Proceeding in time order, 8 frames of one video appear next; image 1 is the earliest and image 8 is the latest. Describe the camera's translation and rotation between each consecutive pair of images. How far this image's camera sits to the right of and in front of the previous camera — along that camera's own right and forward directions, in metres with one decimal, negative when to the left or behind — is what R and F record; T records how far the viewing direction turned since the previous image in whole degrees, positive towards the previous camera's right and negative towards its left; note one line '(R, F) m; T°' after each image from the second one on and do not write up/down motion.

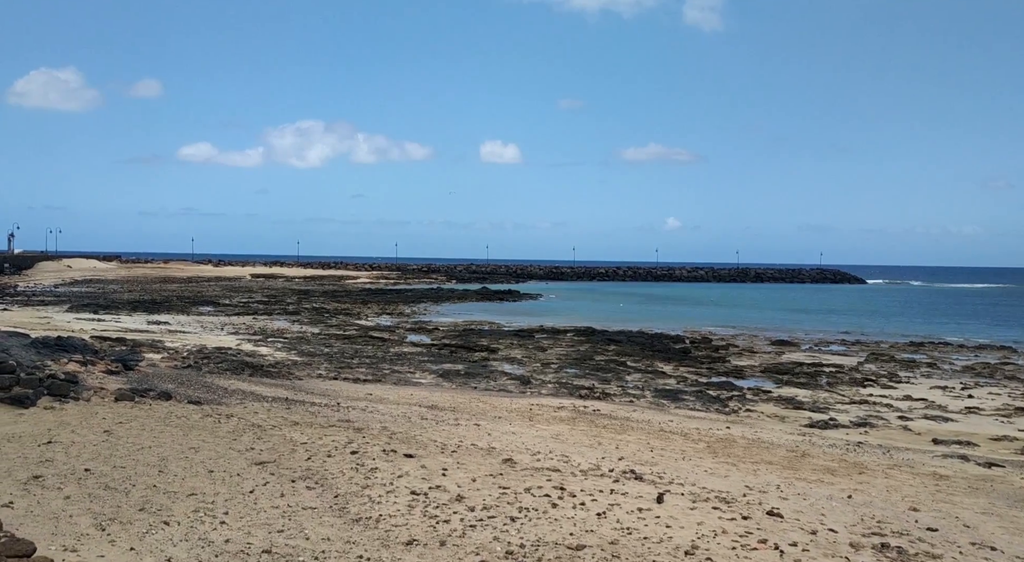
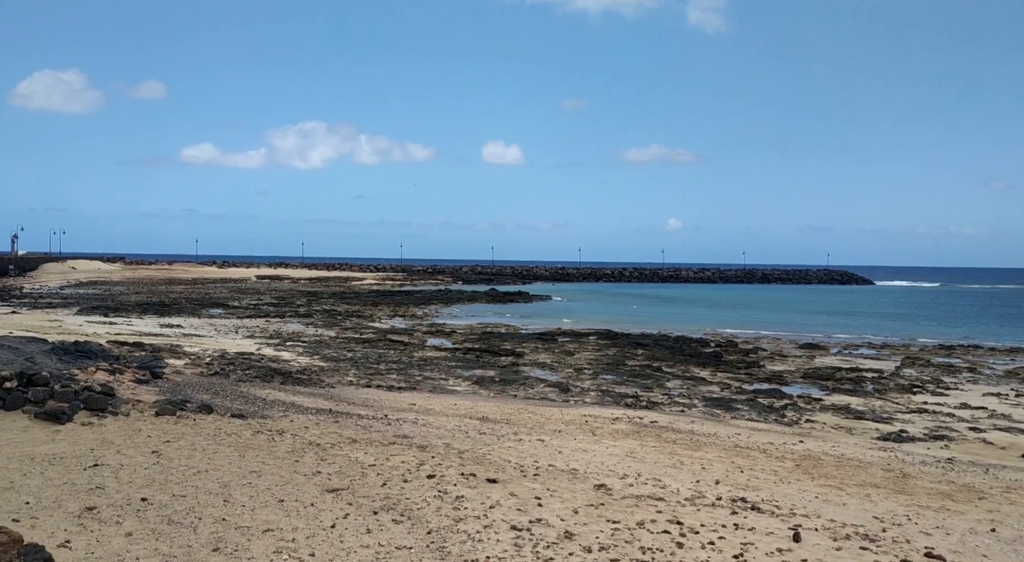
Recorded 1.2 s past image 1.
(-0.7, +0.6) m; 0°
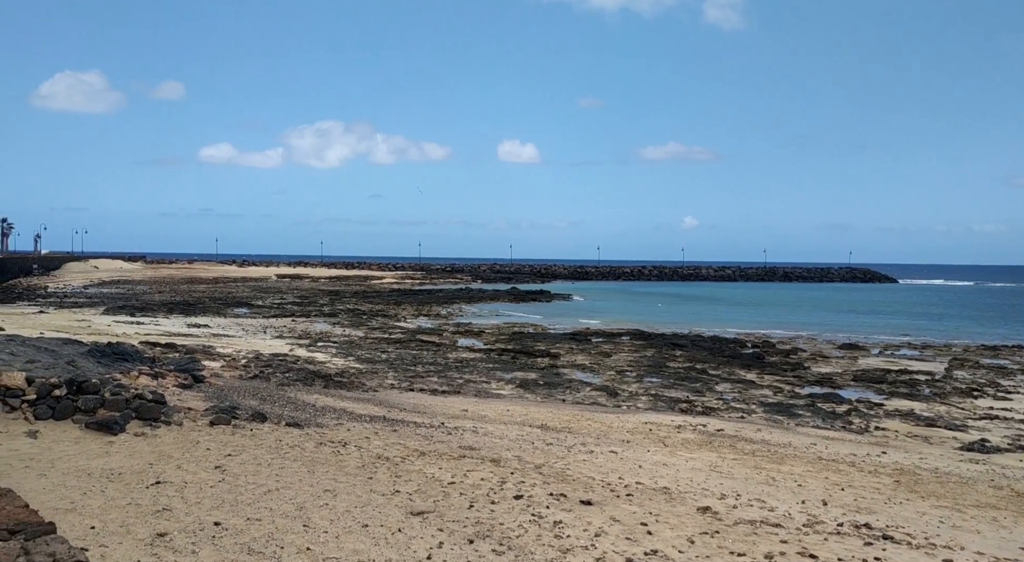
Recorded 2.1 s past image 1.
(-0.6, +0.5) m; -1°
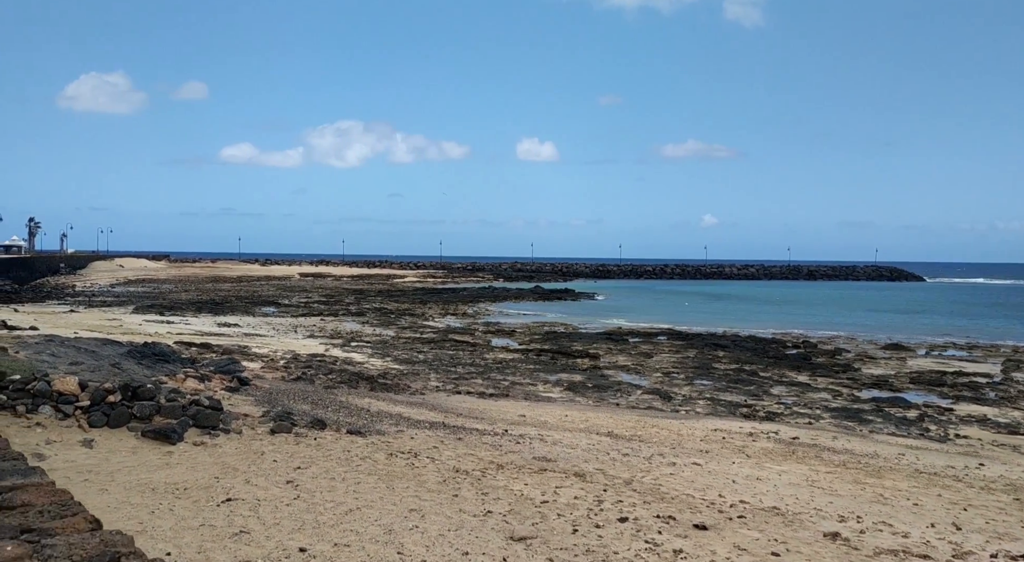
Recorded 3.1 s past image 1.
(-0.6, +0.5) m; -1°
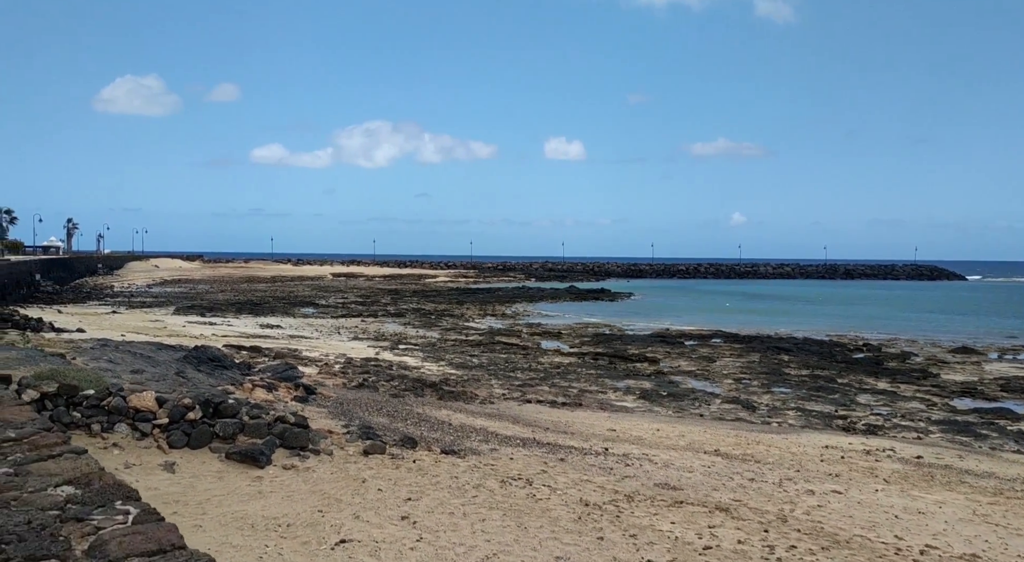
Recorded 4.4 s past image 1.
(-0.8, +0.8) m; -2°
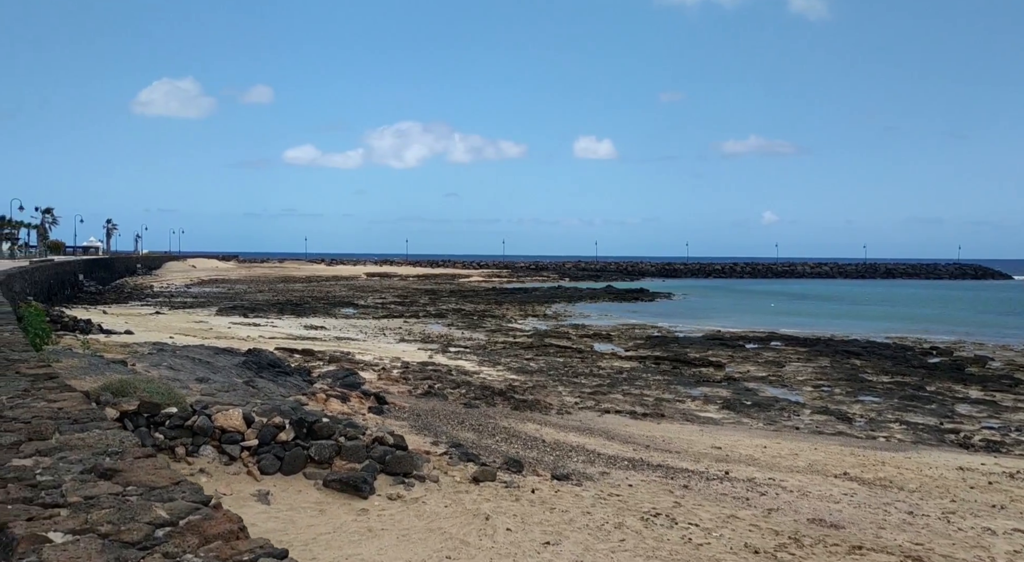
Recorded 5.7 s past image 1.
(-0.8, +0.8) m; -2°
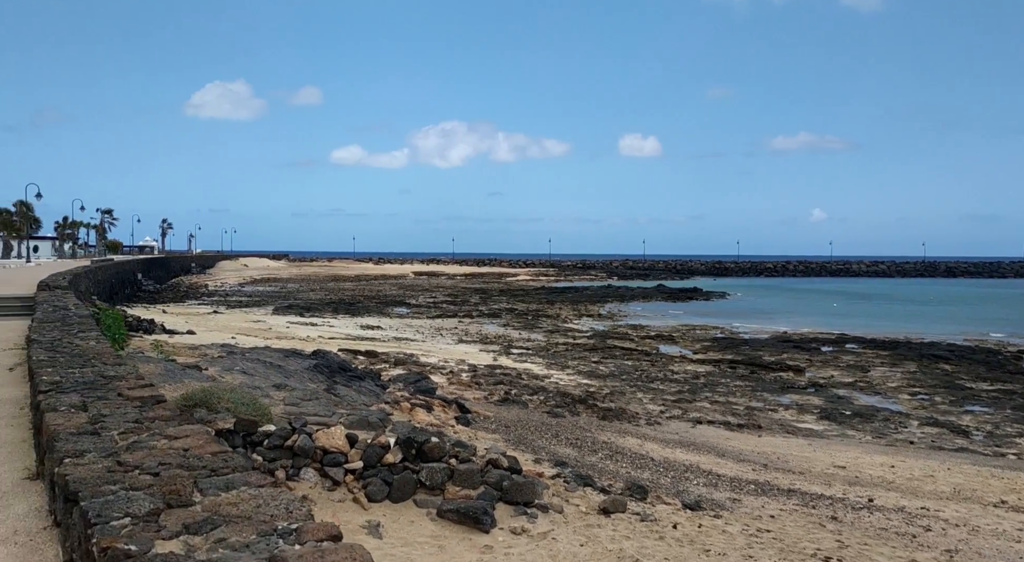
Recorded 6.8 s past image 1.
(-0.6, +0.7) m; -3°
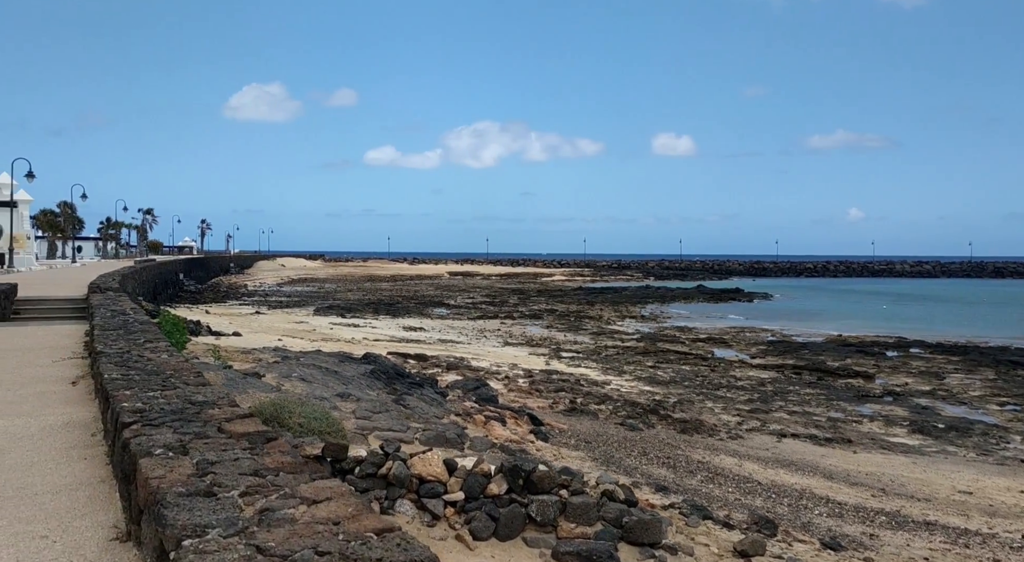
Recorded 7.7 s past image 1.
(-0.6, +0.7) m; -2°
